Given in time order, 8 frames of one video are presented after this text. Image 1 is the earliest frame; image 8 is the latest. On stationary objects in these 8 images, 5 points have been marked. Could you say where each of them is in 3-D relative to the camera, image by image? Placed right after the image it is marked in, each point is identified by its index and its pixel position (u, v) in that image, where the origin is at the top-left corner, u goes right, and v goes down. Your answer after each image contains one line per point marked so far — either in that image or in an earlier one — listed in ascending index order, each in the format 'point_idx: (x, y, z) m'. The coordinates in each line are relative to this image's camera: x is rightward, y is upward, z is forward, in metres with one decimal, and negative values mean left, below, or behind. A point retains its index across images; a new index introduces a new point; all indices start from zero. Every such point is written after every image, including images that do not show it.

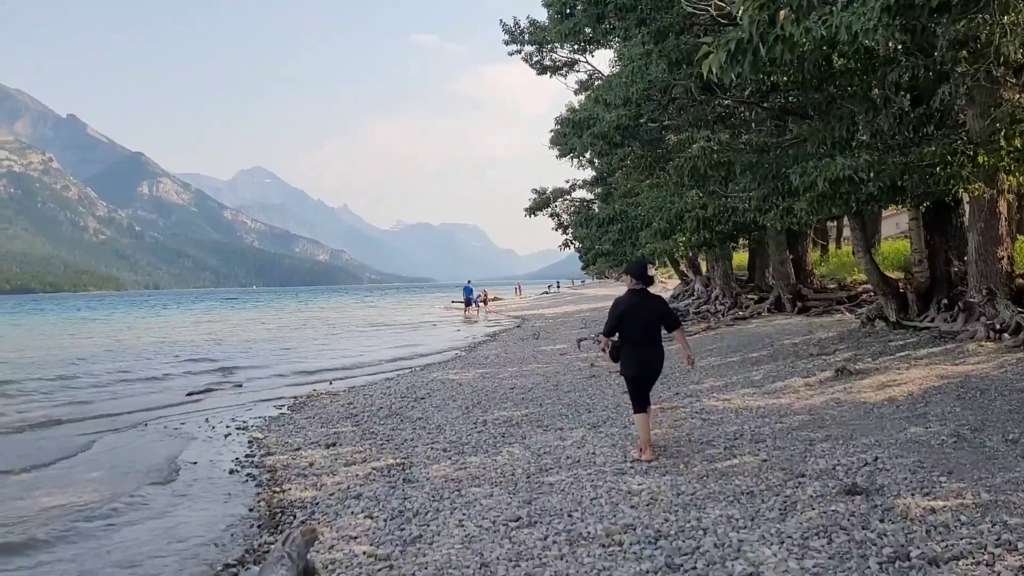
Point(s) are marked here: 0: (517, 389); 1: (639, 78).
0: (+0.1, -2.0, +13.9) m
1: (+2.4, +4.0, +13.4) m
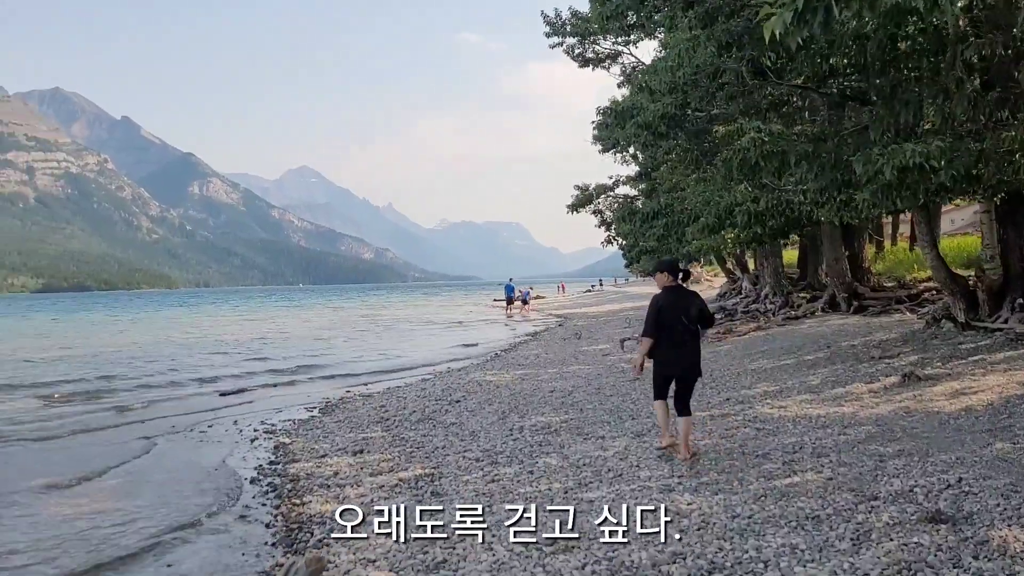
0: (+0.8, -2.0, +13.2) m
1: (+3.1, +4.0, +12.6) m
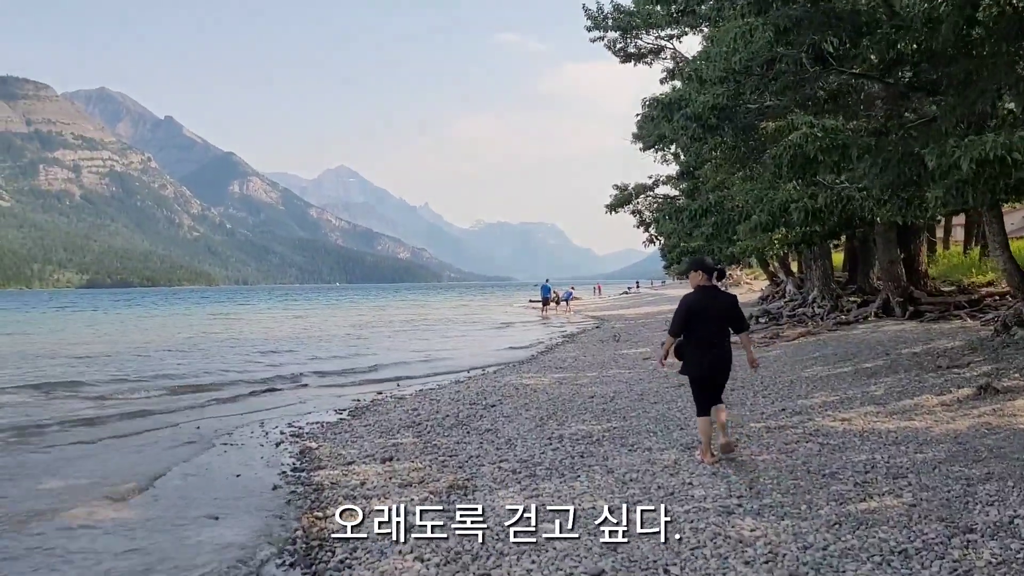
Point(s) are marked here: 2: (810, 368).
0: (+1.5, -2.0, +12.6) m
1: (+3.9, +4.0, +11.8) m
2: (+6.0, -1.6, +14.1) m
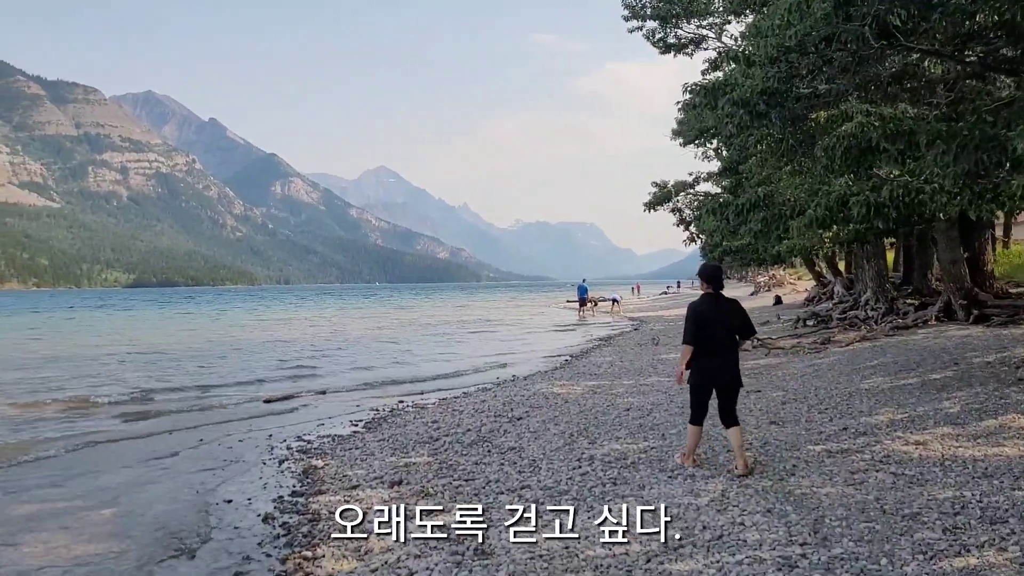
0: (+2.0, -2.0, +11.5) m
1: (+4.3, +4.0, +10.6) m
2: (+6.5, -1.6, +12.7) m
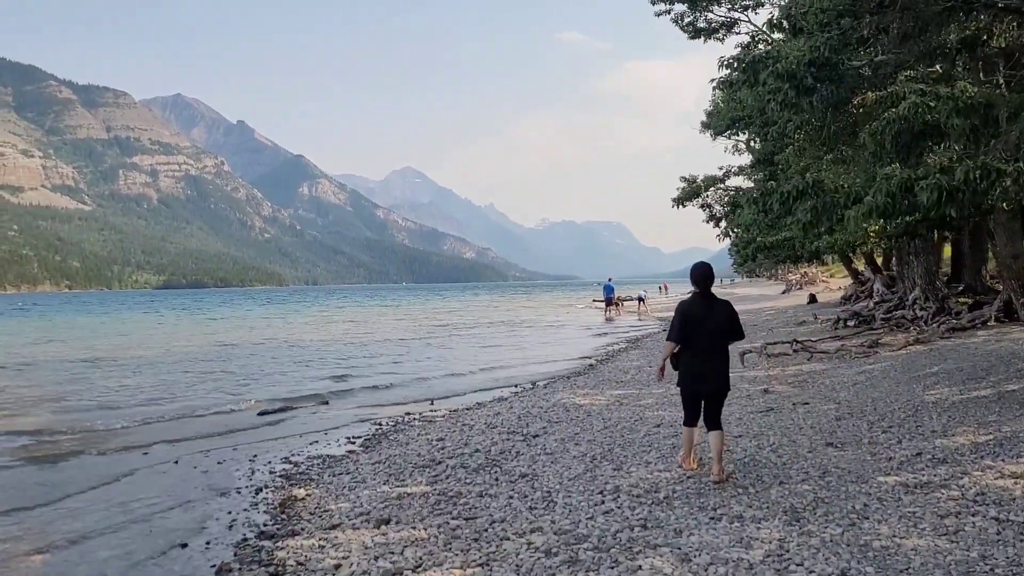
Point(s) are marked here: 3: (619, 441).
0: (+2.2, -2.0, +10.1) m
1: (+4.4, +4.0, +9.2) m
2: (+6.7, -1.6, +11.2) m
3: (+1.4, -2.1, +9.5) m
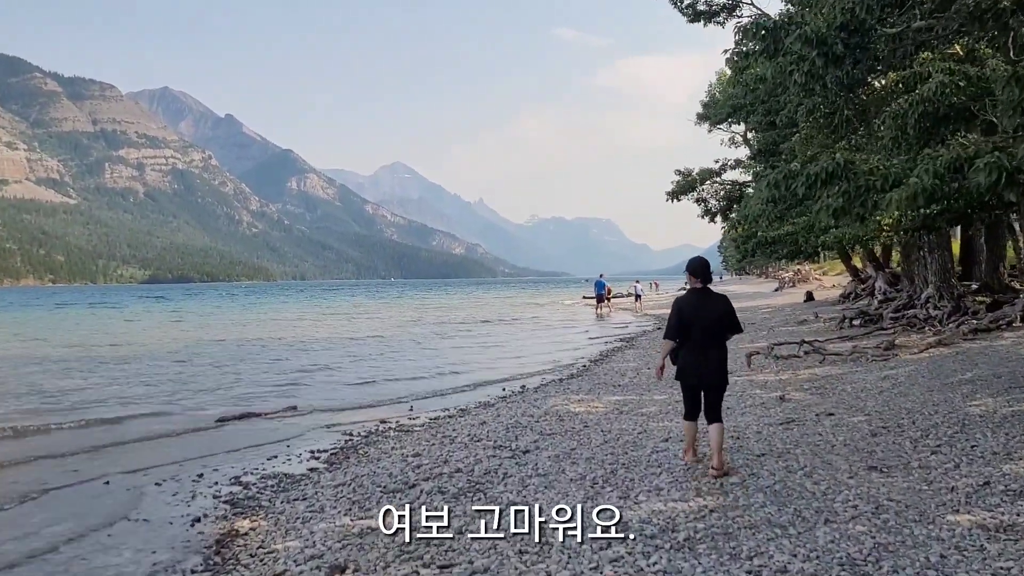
0: (+2.0, -2.0, +8.8) m
1: (+4.3, +4.0, +7.9) m
2: (+6.6, -1.5, +10.0) m
3: (+1.3, -2.0, +8.2) m
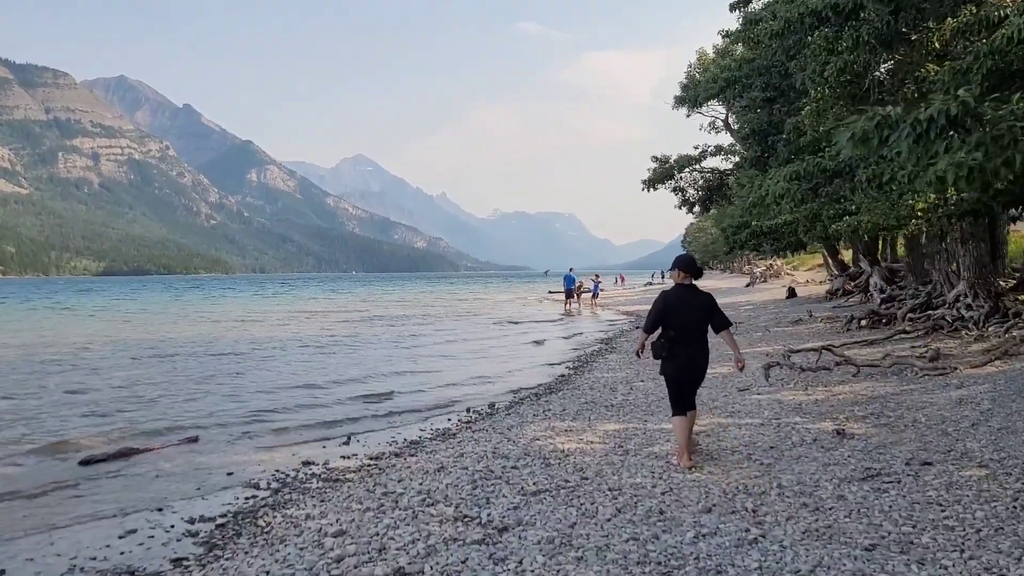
0: (+1.8, -1.9, +5.9) m
1: (+4.1, +4.0, +5.0) m
2: (+6.3, -1.5, +7.3) m
3: (+1.1, -2.0, +5.2) m
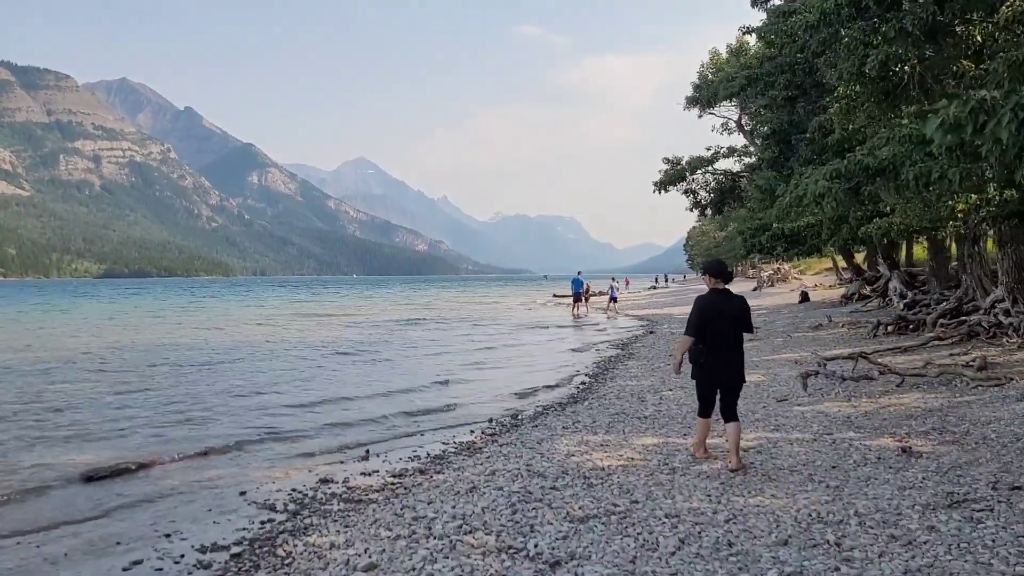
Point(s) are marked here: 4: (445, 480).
0: (+2.2, -2.0, +5.2) m
1: (+4.5, +4.0, +4.4) m
2: (+6.7, -1.6, +6.6) m
3: (+1.5, -2.0, +4.6) m
4: (-0.7, -2.2, +8.2) m
